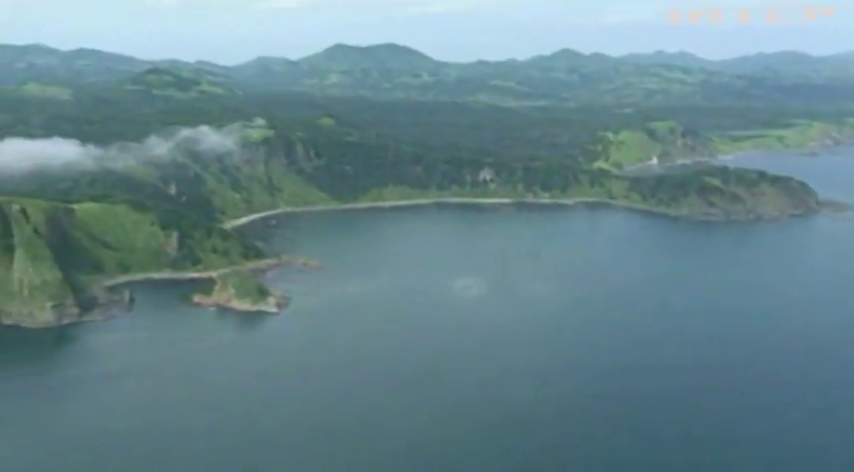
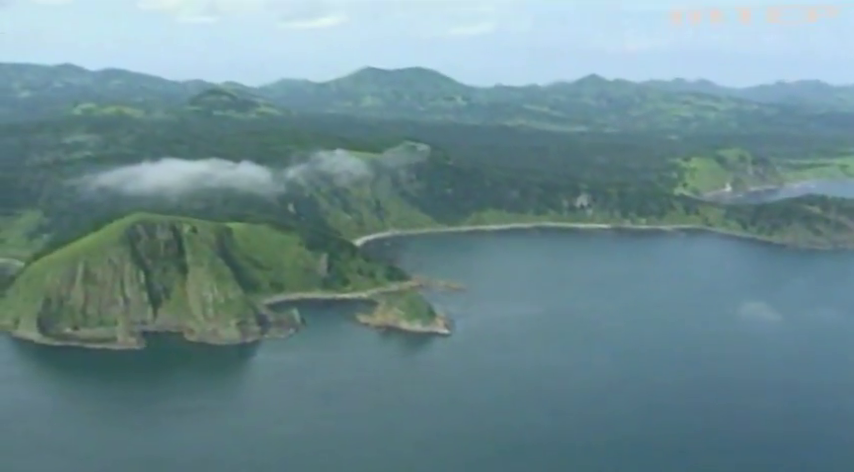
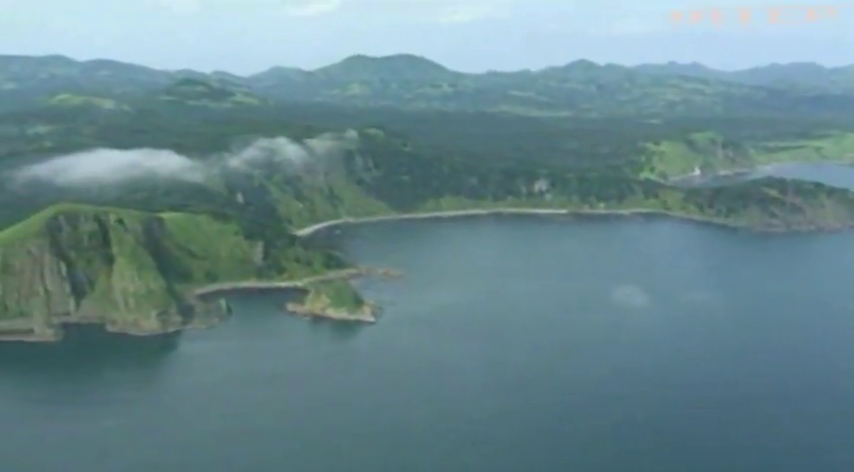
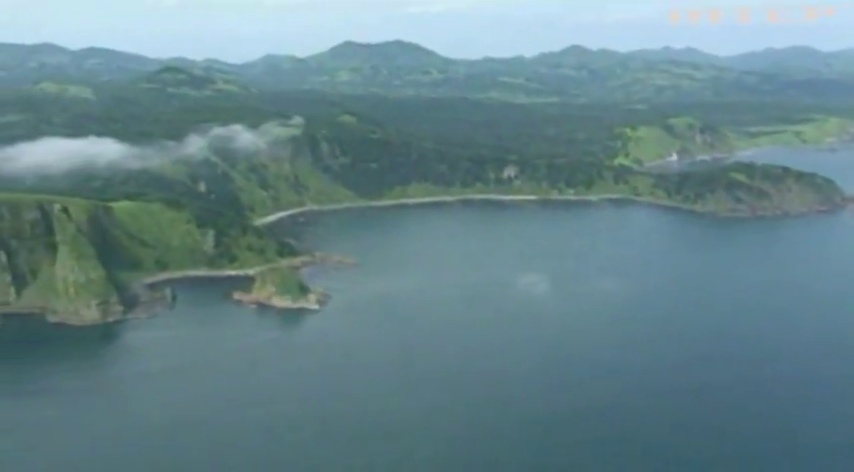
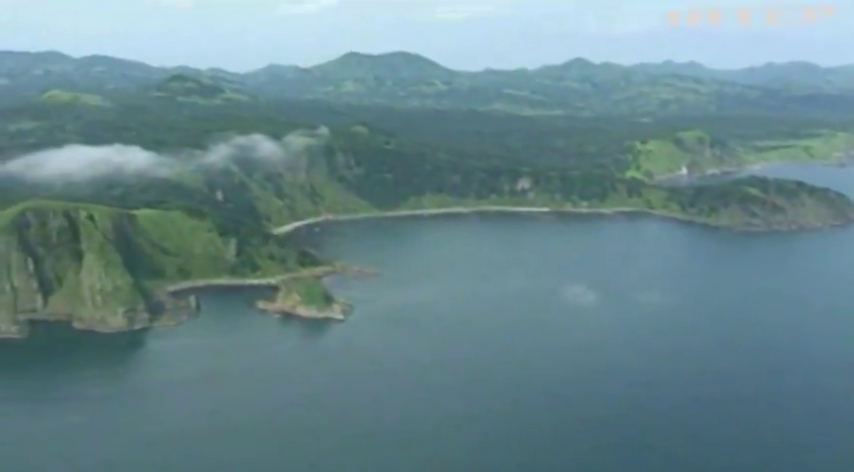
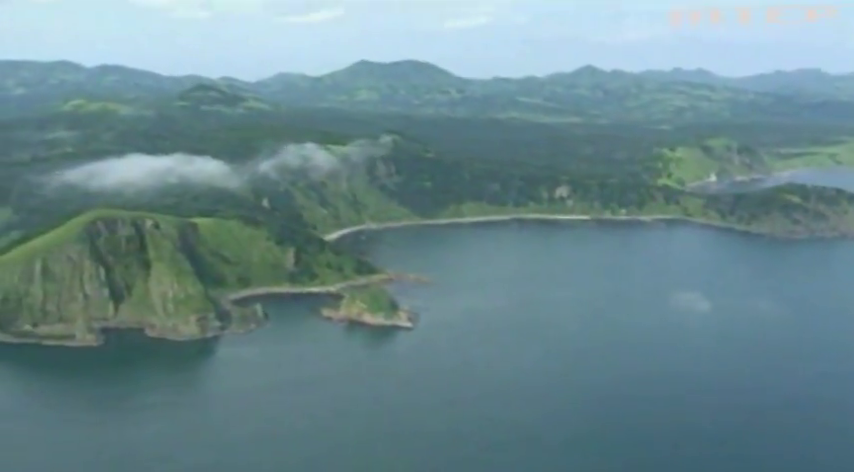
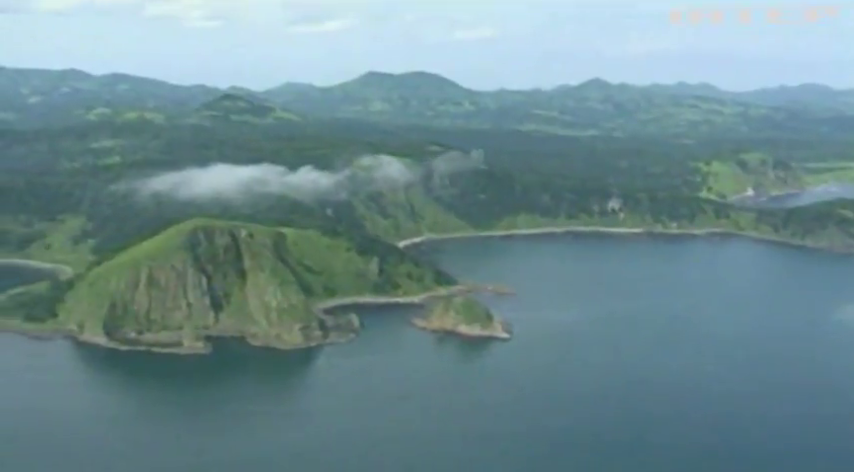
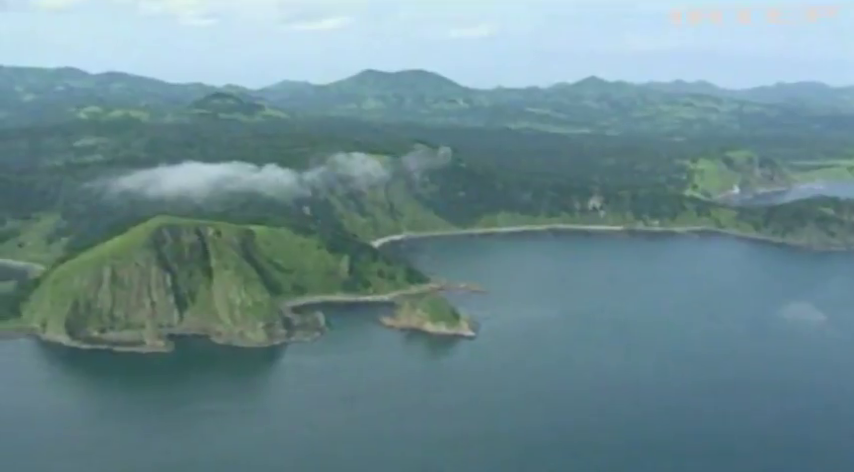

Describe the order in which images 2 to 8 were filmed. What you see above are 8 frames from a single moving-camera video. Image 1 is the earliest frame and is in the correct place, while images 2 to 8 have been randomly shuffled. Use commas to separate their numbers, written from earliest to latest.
4, 5, 3, 6, 2, 8, 7
